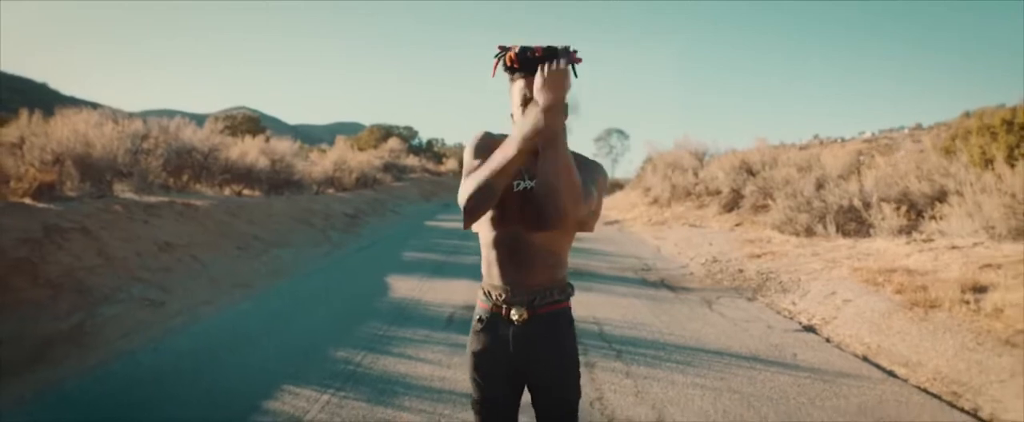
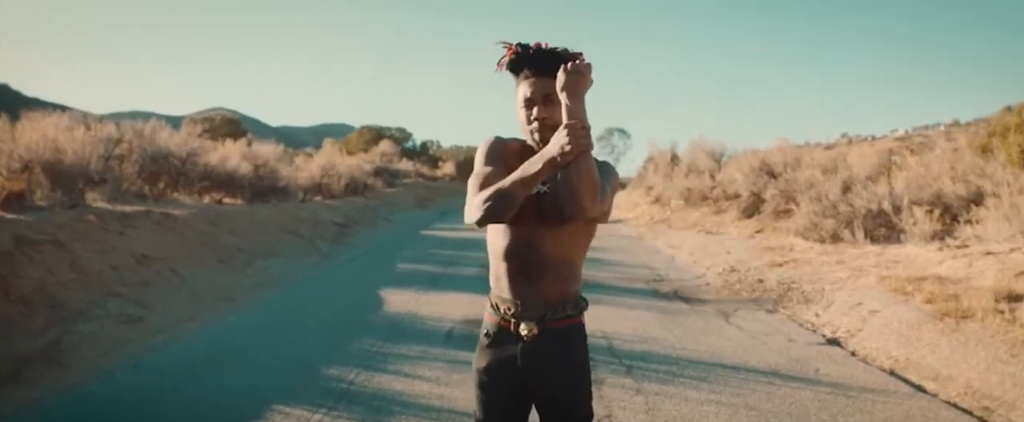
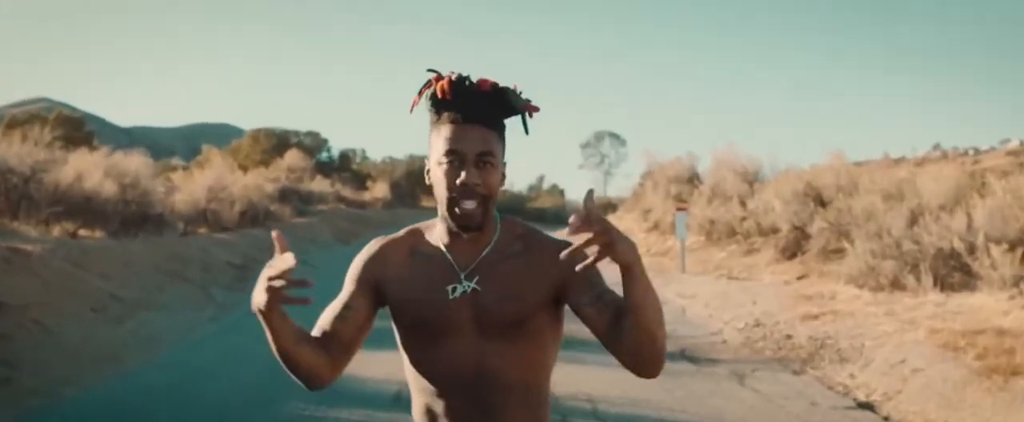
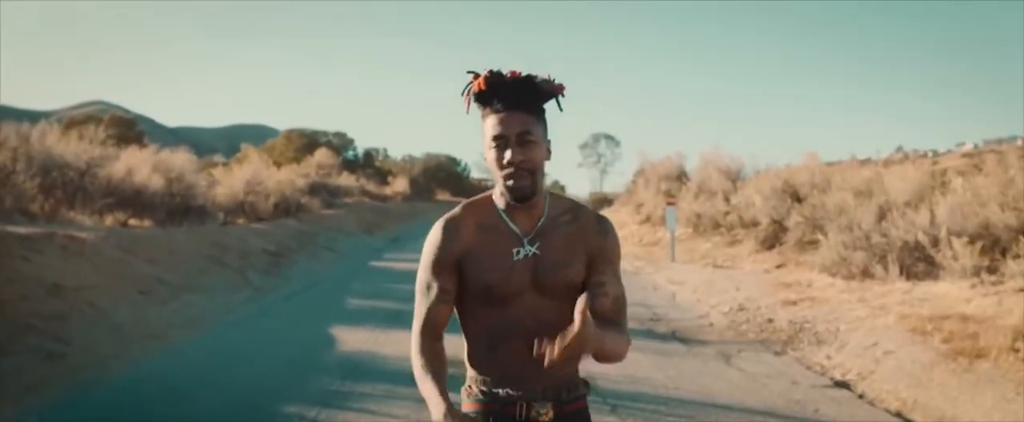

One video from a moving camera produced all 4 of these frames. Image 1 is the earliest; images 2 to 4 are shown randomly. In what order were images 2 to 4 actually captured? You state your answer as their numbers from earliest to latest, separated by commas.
2, 4, 3
